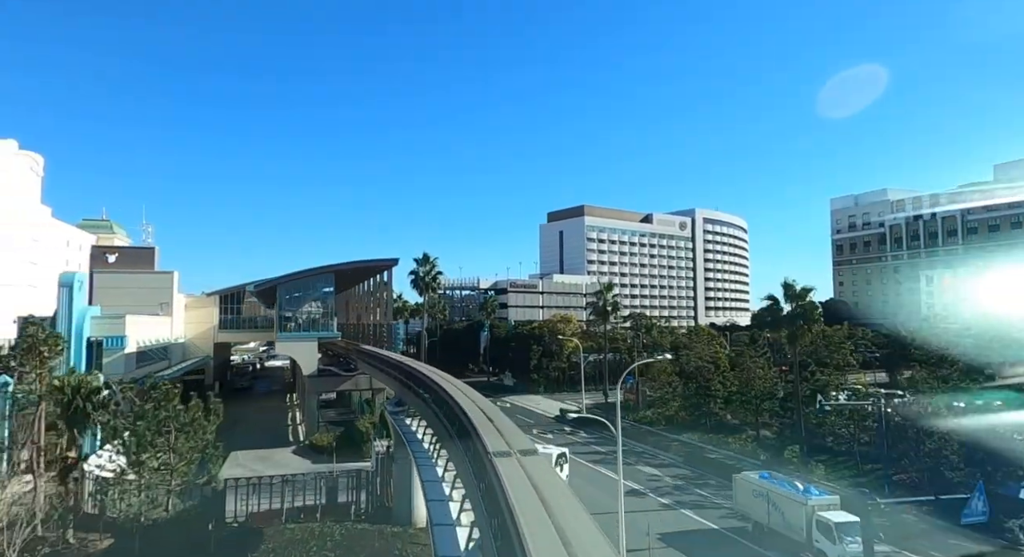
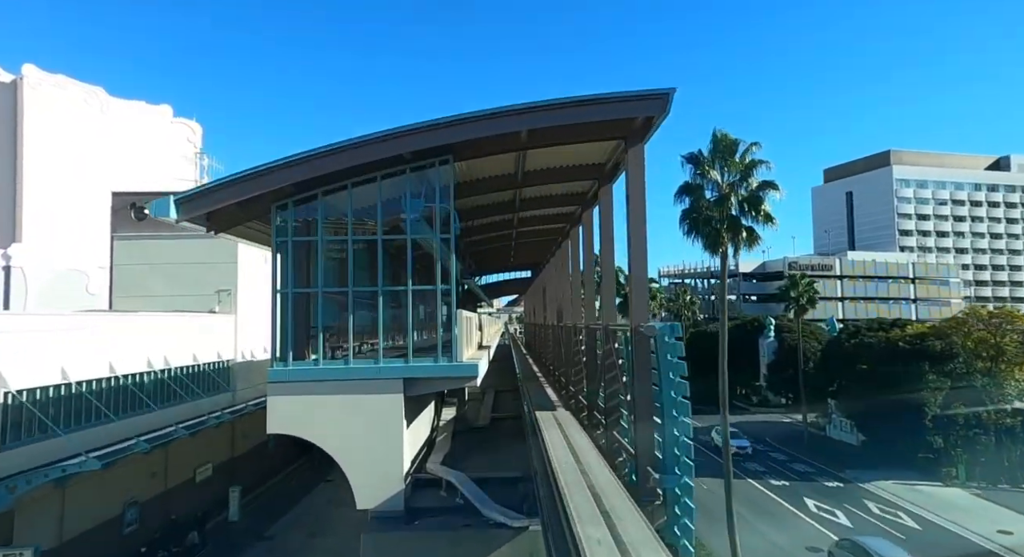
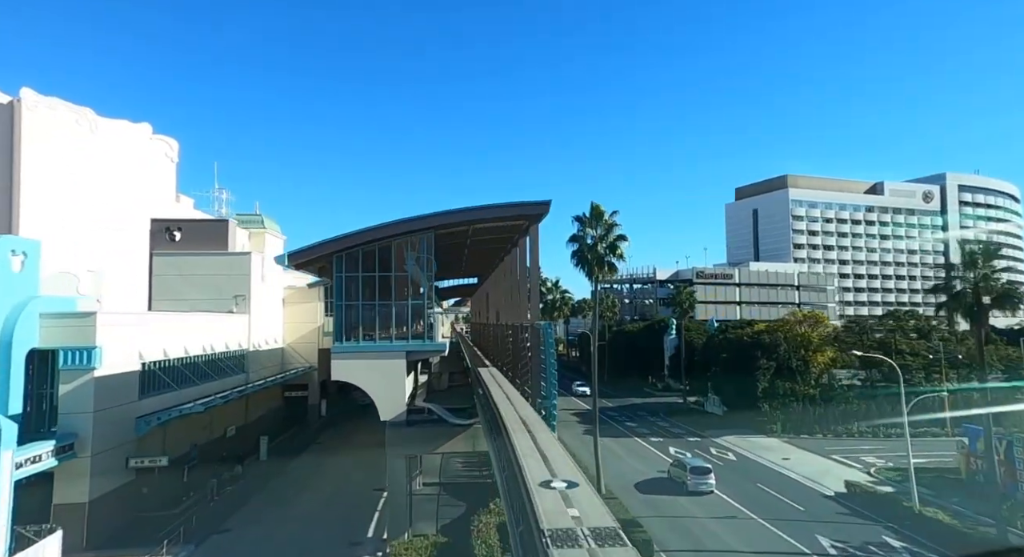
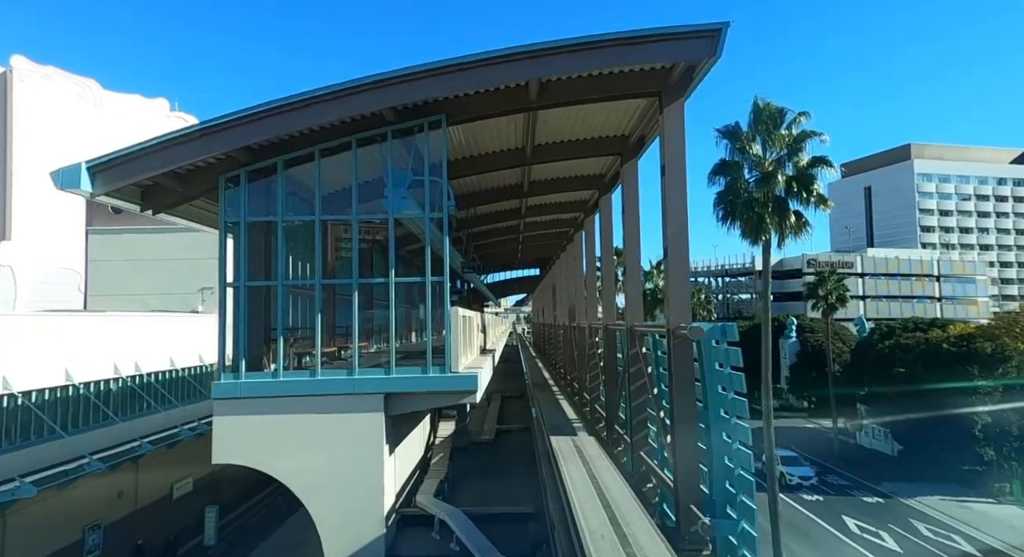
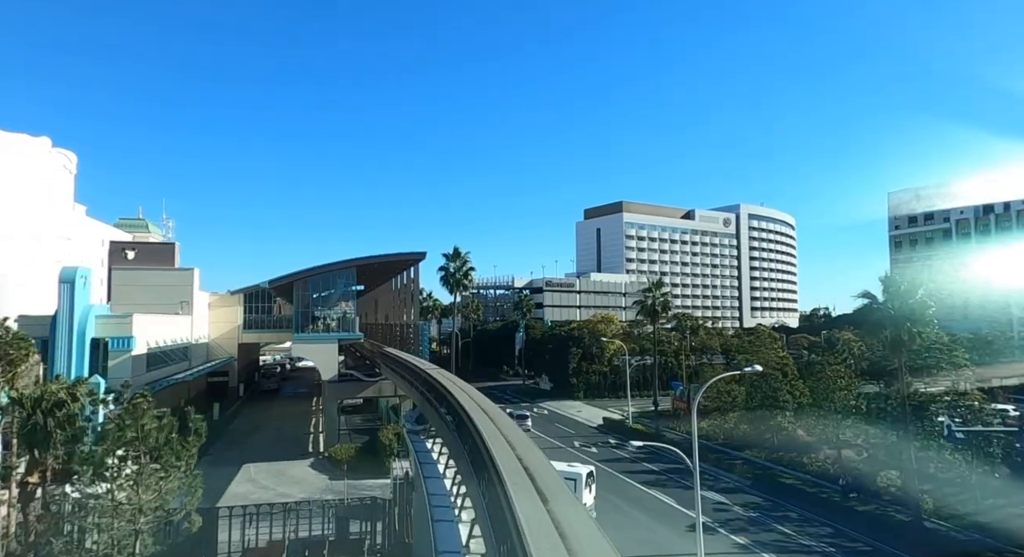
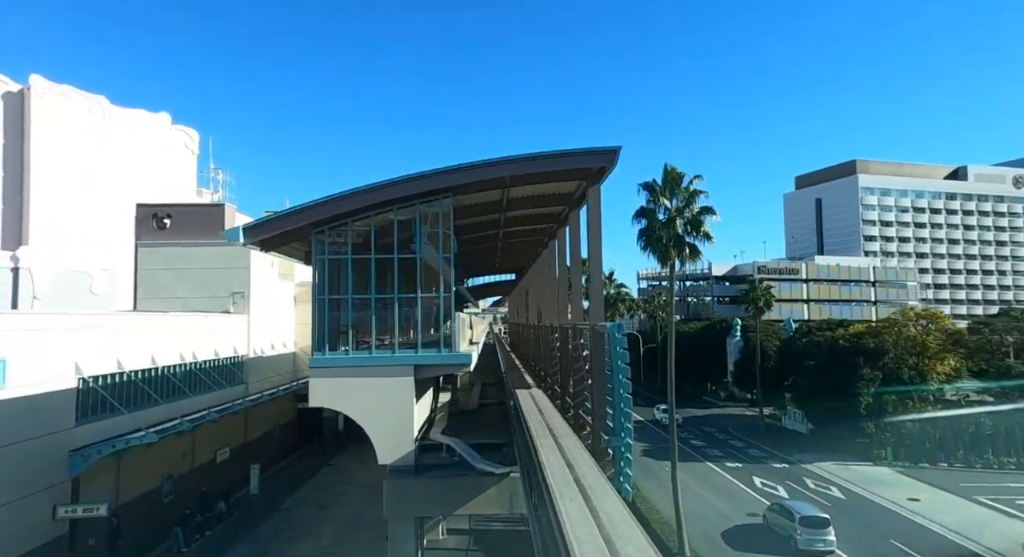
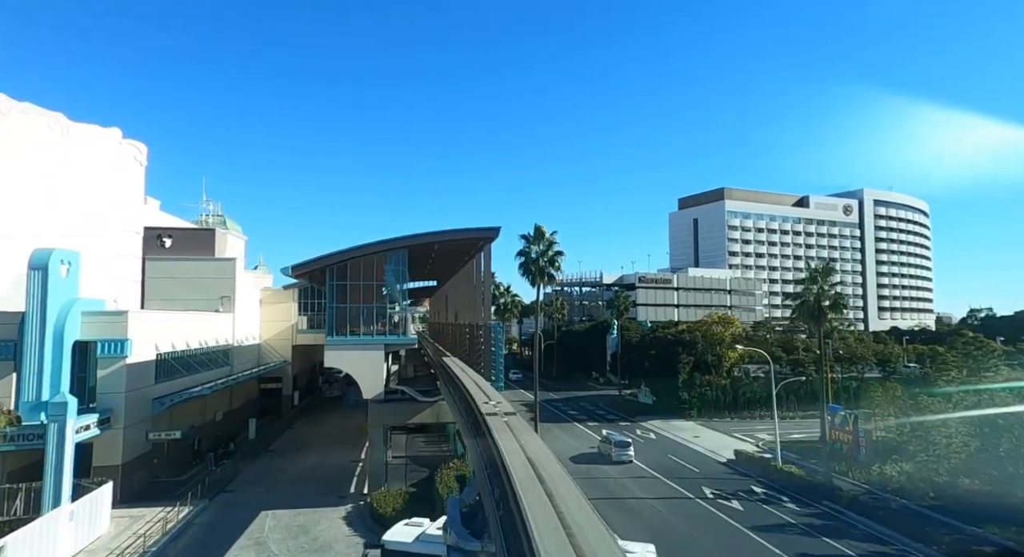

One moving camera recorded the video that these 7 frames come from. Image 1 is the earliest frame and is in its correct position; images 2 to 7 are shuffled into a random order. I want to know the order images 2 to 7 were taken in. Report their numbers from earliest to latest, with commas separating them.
5, 7, 3, 6, 2, 4
